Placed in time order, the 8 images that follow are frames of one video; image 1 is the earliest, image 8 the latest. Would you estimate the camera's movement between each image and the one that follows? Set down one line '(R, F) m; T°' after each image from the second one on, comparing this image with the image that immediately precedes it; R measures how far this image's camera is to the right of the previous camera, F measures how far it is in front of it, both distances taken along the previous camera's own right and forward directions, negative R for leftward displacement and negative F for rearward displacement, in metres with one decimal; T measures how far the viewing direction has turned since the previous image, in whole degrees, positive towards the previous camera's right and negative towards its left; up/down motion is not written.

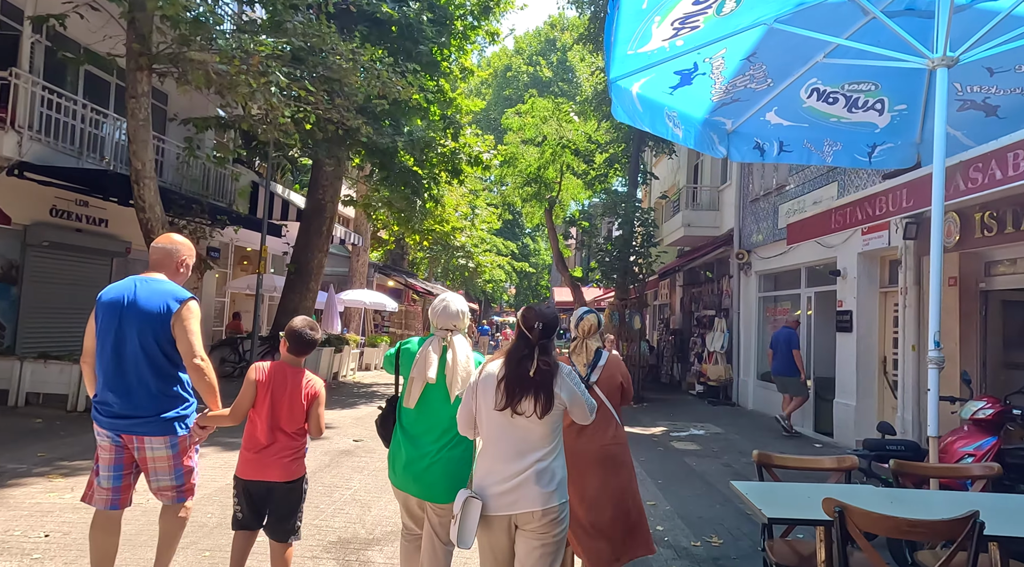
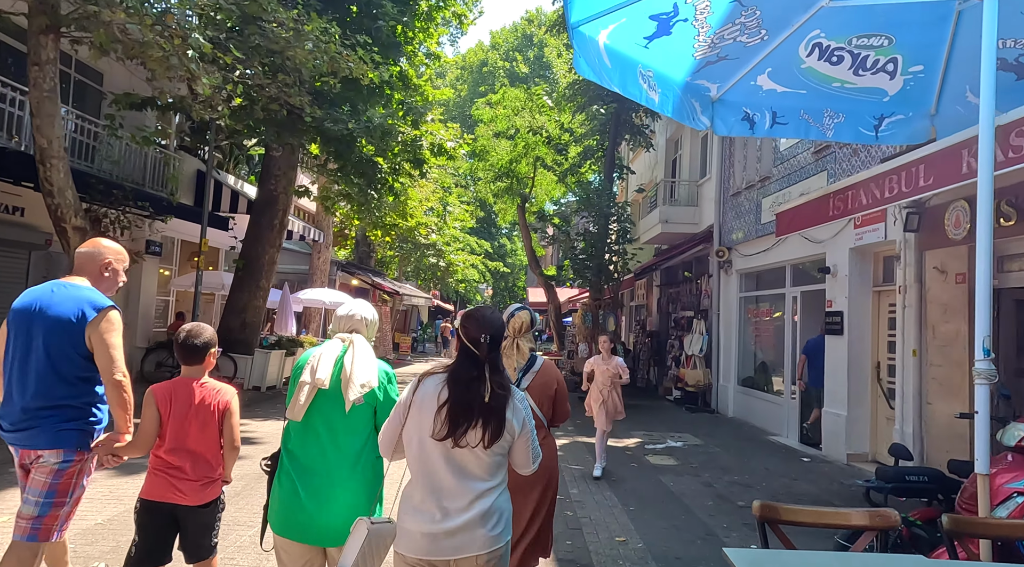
(+0.2, +0.9) m; +2°
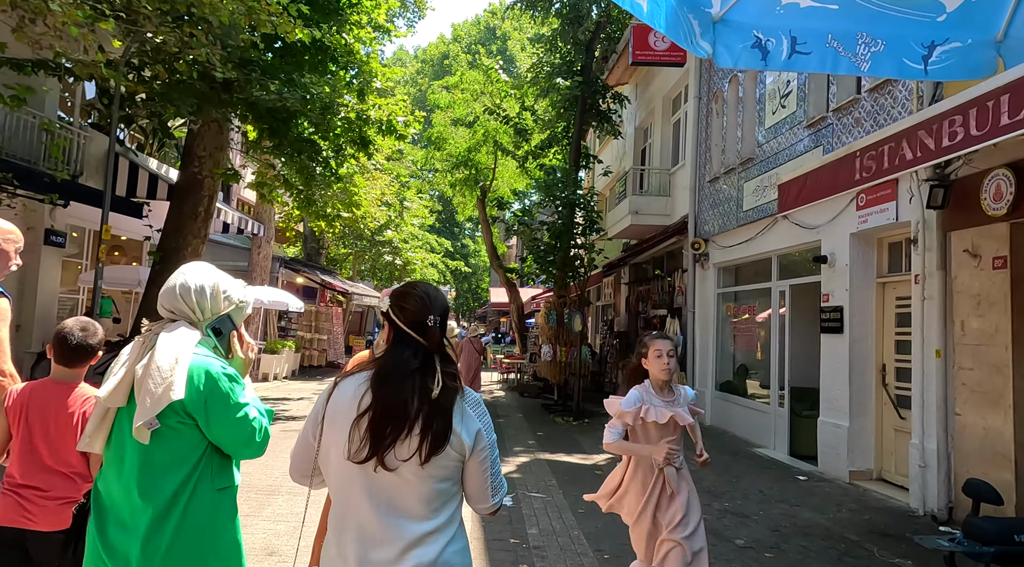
(+0.2, +1.3) m; +3°
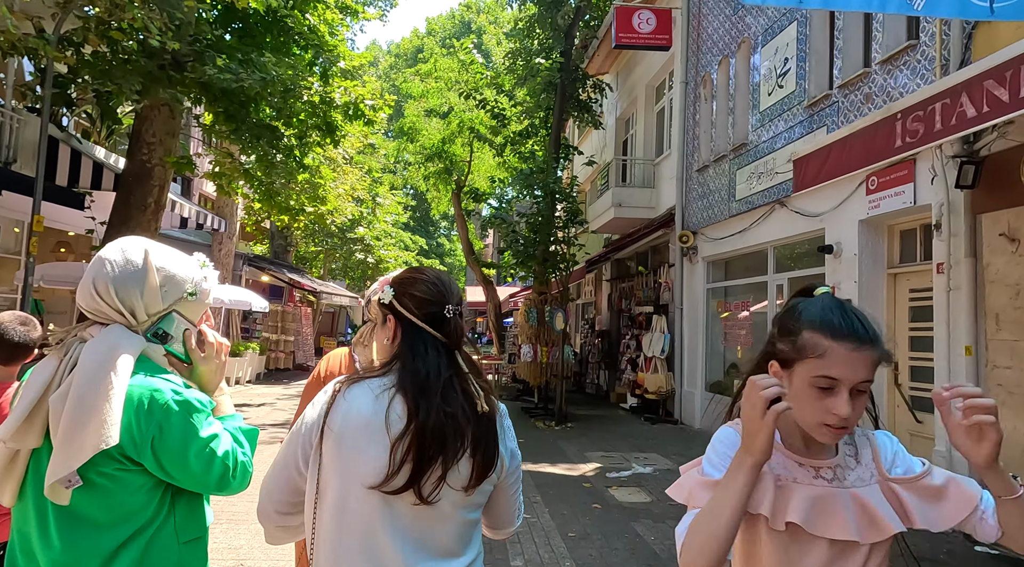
(0.0, +0.7) m; +2°
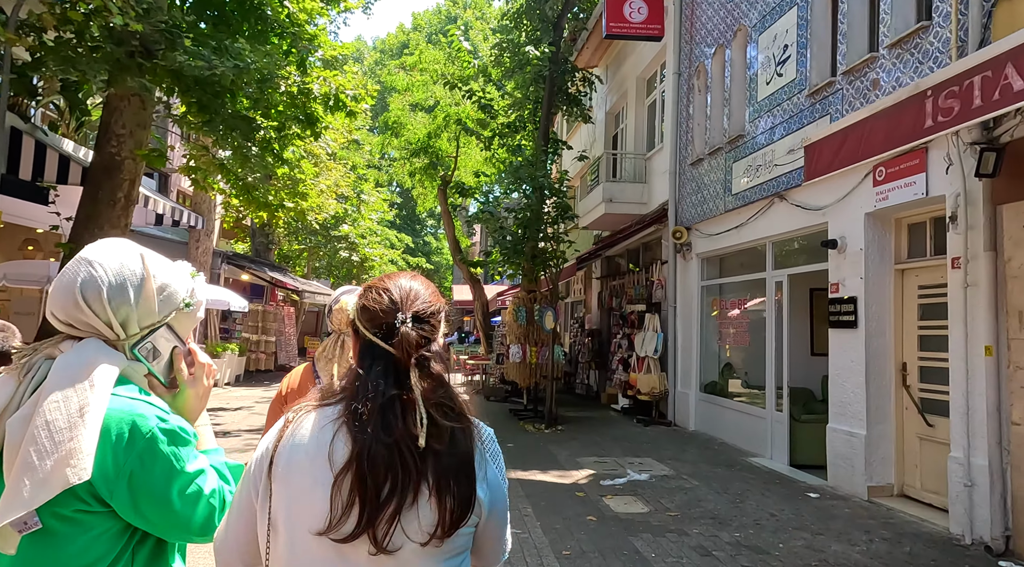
(0.0, +0.4) m; +1°
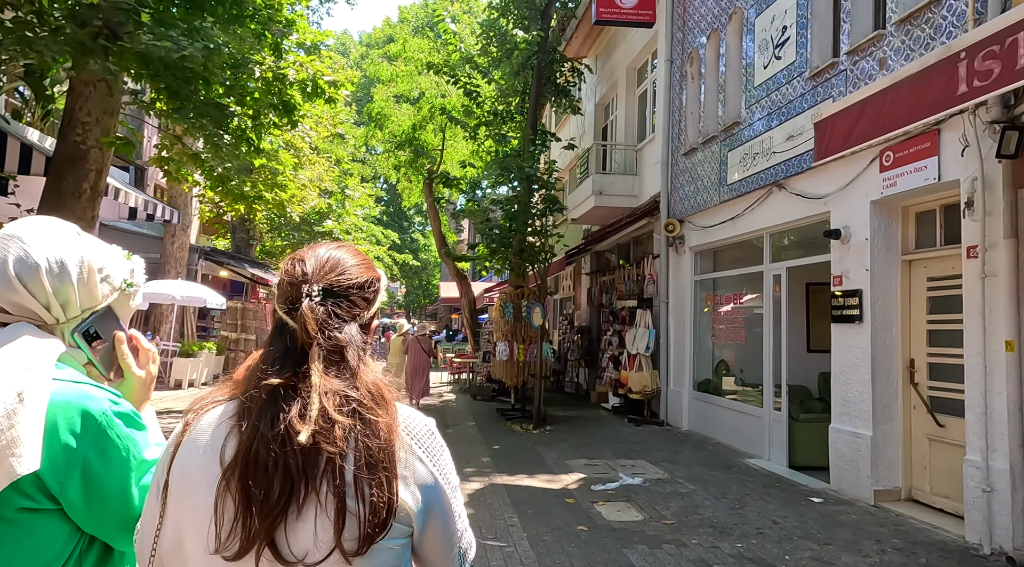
(0.0, +0.4) m; +1°
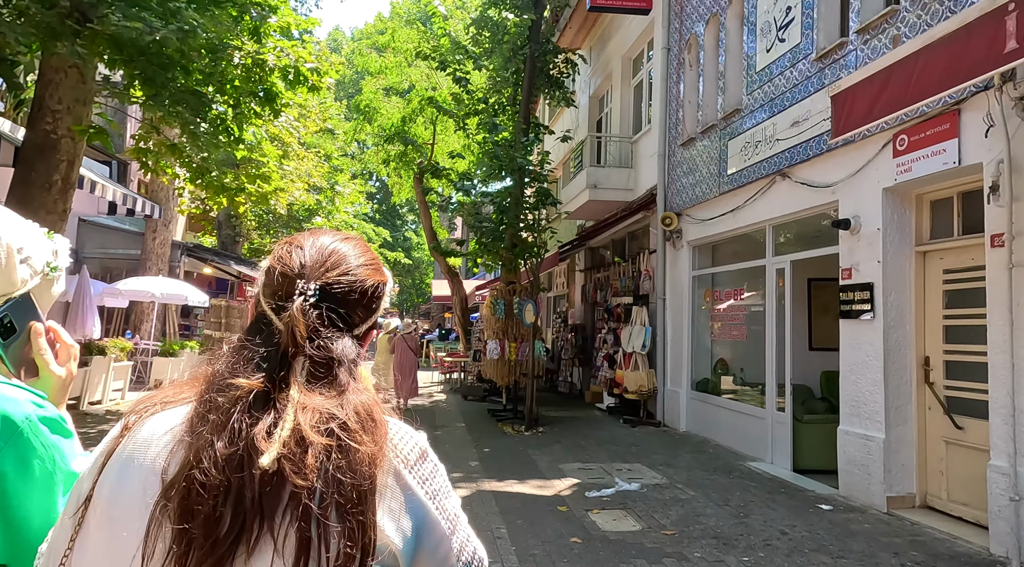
(0.0, +0.4) m; 0°
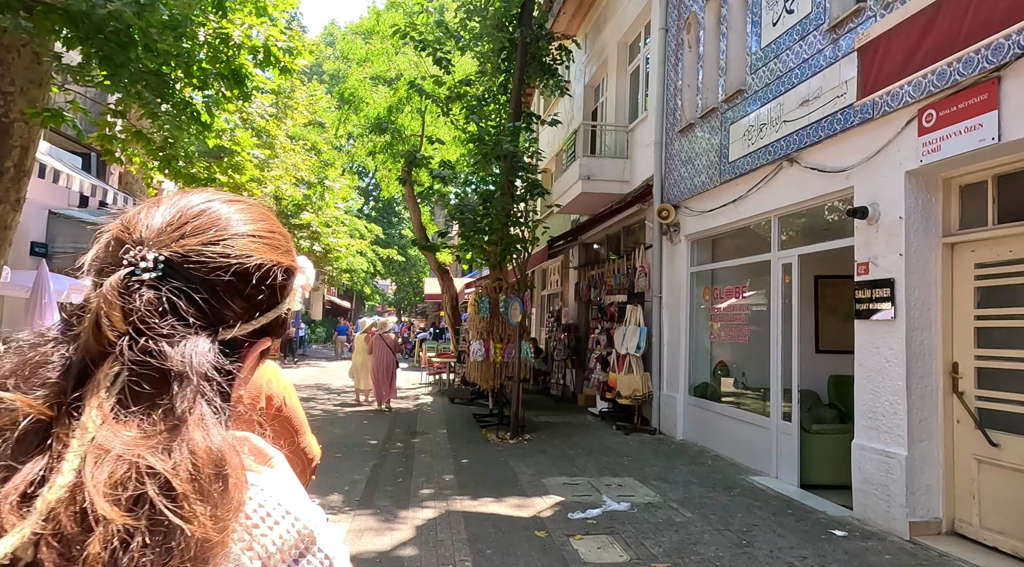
(+0.2, +0.7) m; 0°
